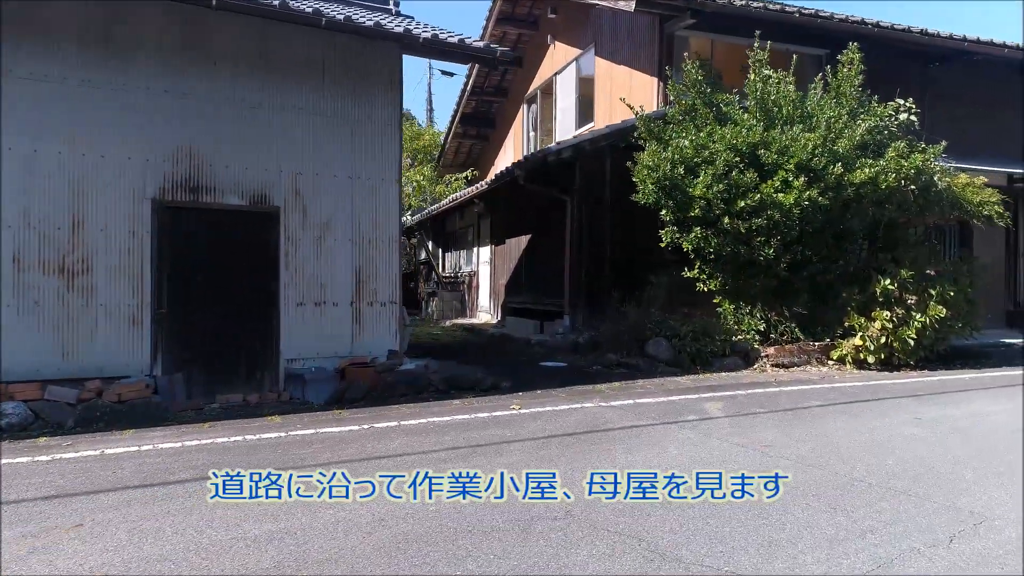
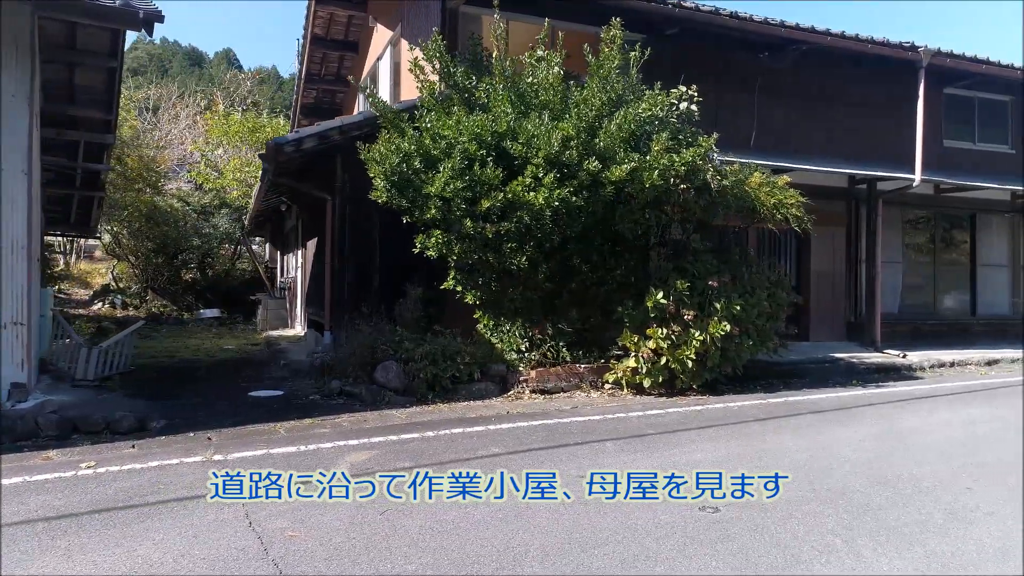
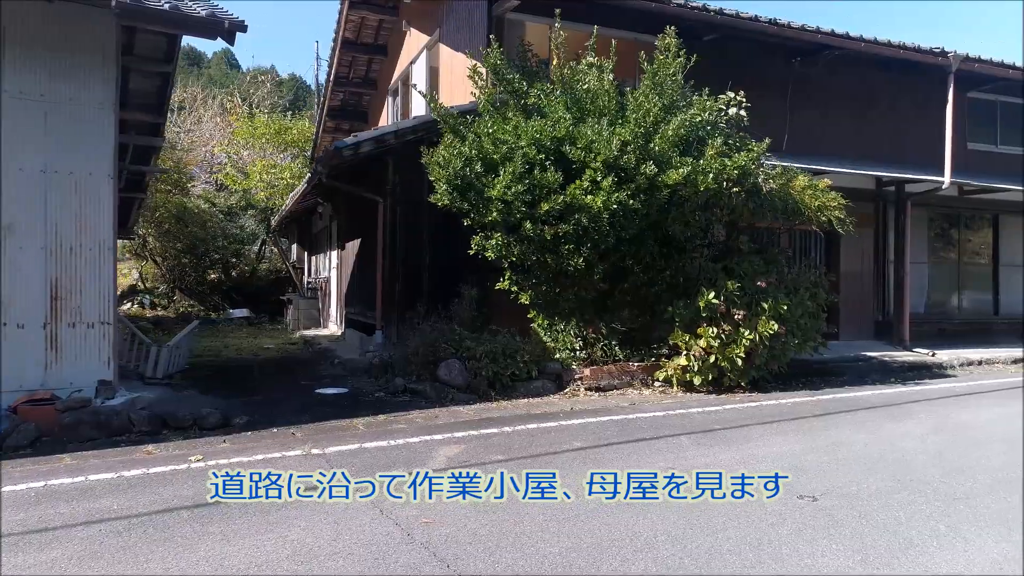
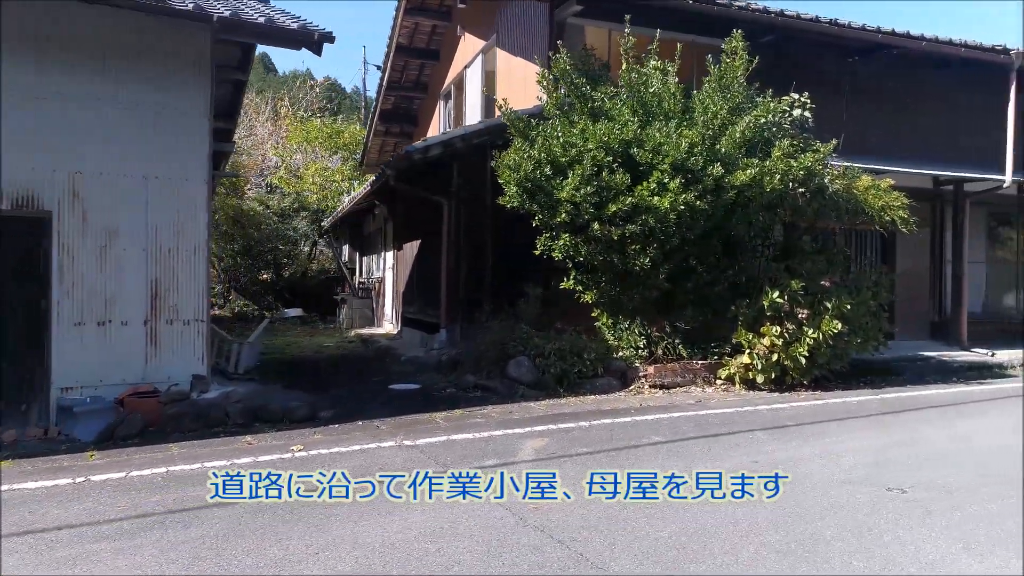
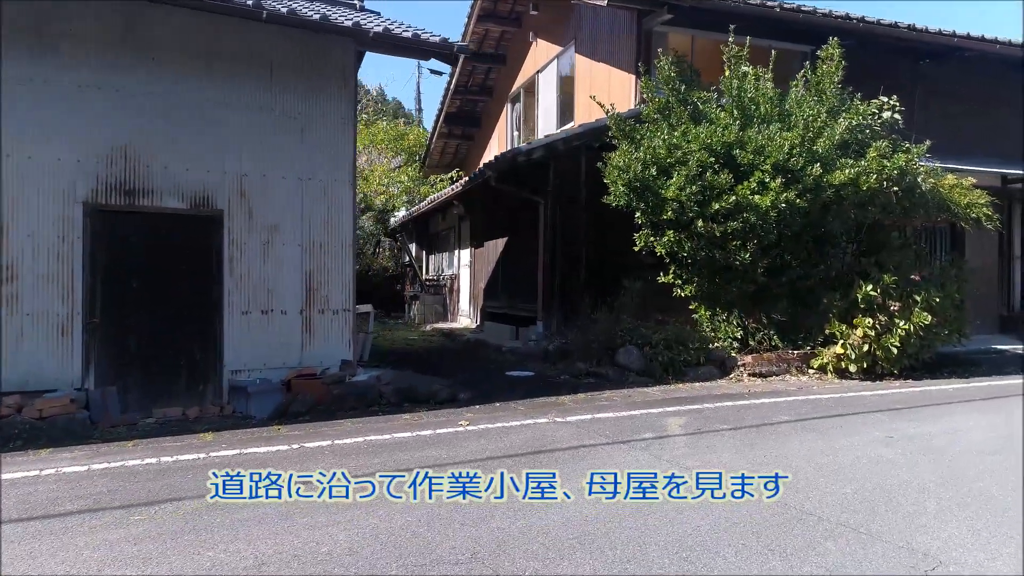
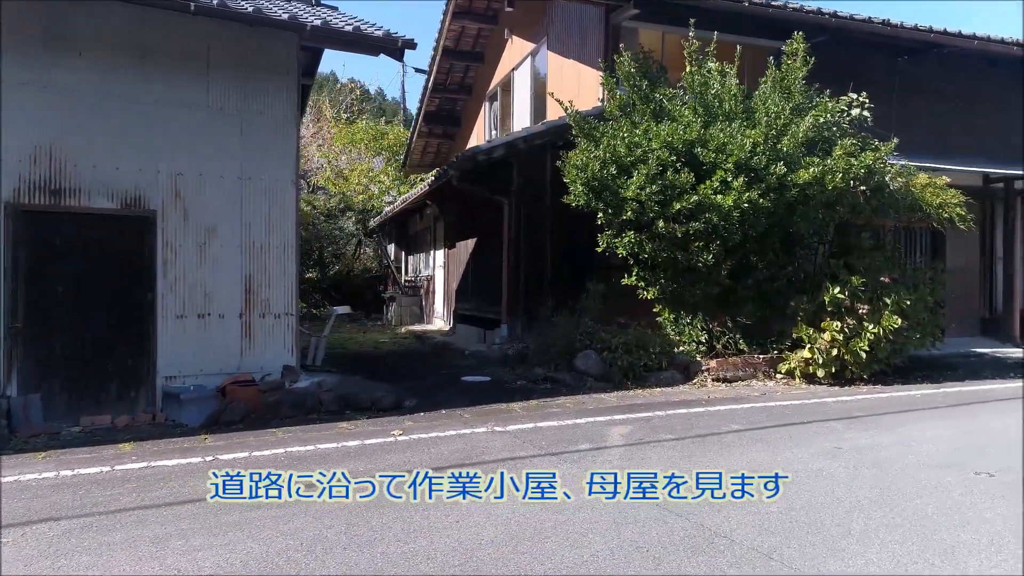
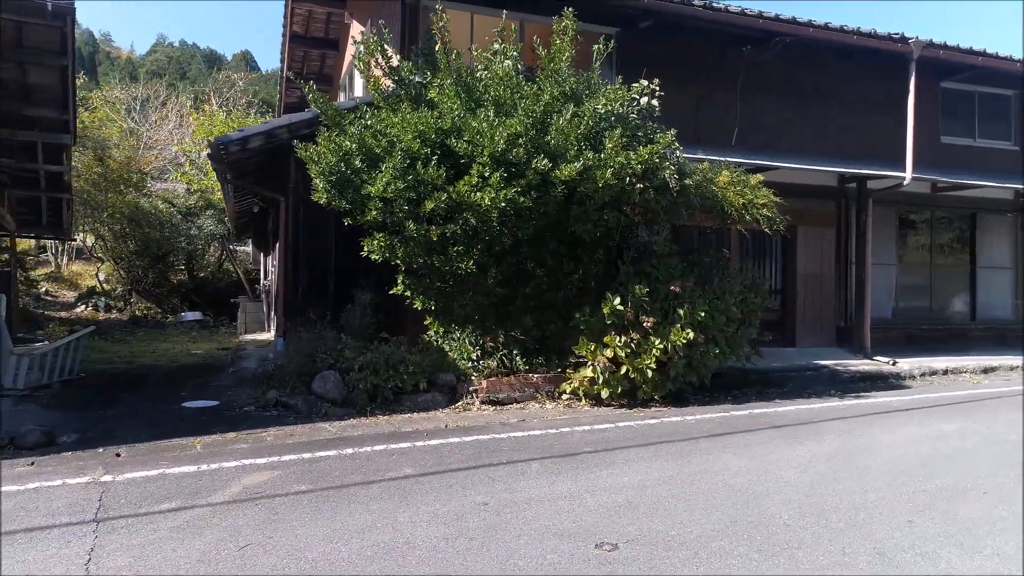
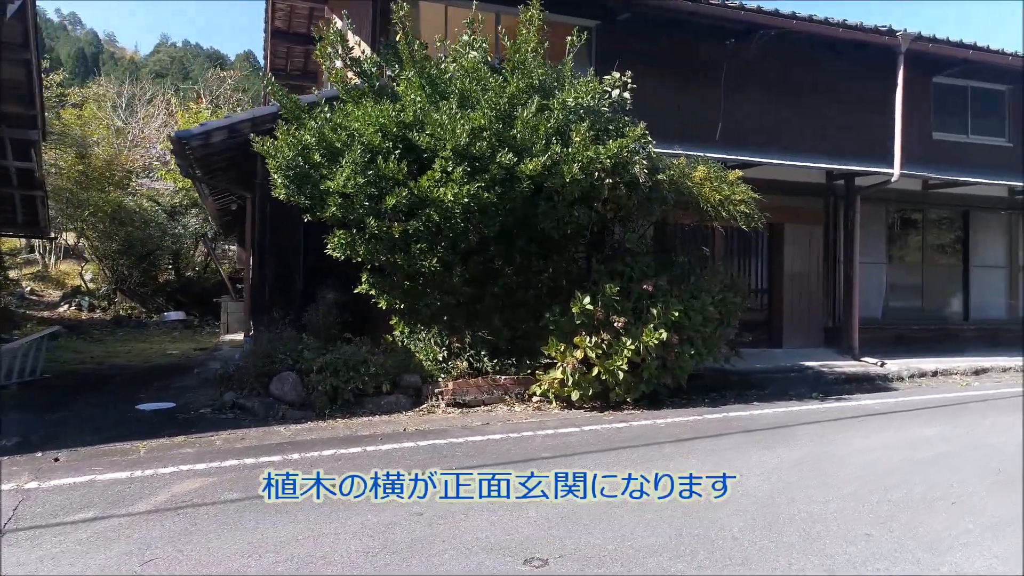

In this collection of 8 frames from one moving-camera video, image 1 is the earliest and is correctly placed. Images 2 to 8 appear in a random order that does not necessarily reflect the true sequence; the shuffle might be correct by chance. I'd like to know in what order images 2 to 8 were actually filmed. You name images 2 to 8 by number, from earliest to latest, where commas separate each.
5, 6, 4, 3, 2, 7, 8
